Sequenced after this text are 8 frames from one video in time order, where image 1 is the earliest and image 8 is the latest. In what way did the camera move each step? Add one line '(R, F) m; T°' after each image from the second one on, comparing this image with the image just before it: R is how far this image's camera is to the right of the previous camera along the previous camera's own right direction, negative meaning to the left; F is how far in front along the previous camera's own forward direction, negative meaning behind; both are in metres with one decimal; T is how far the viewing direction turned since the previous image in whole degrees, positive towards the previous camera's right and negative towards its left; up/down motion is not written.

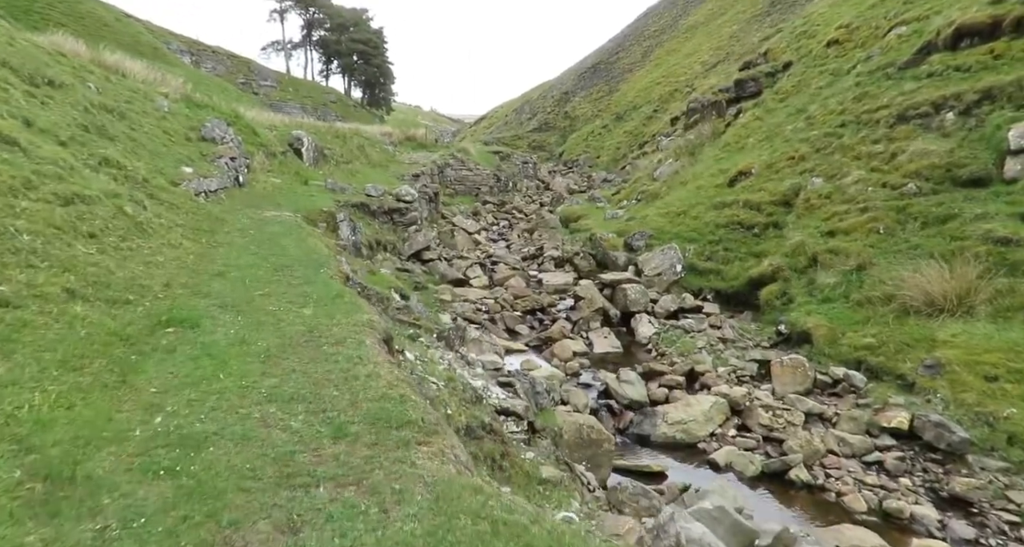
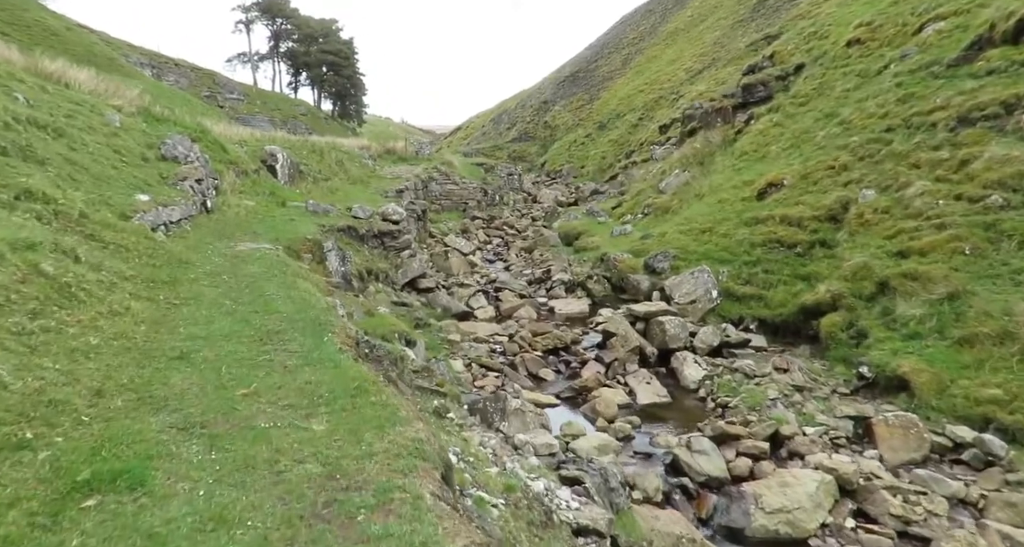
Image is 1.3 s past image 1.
(-1.8, +3.7) m; +2°
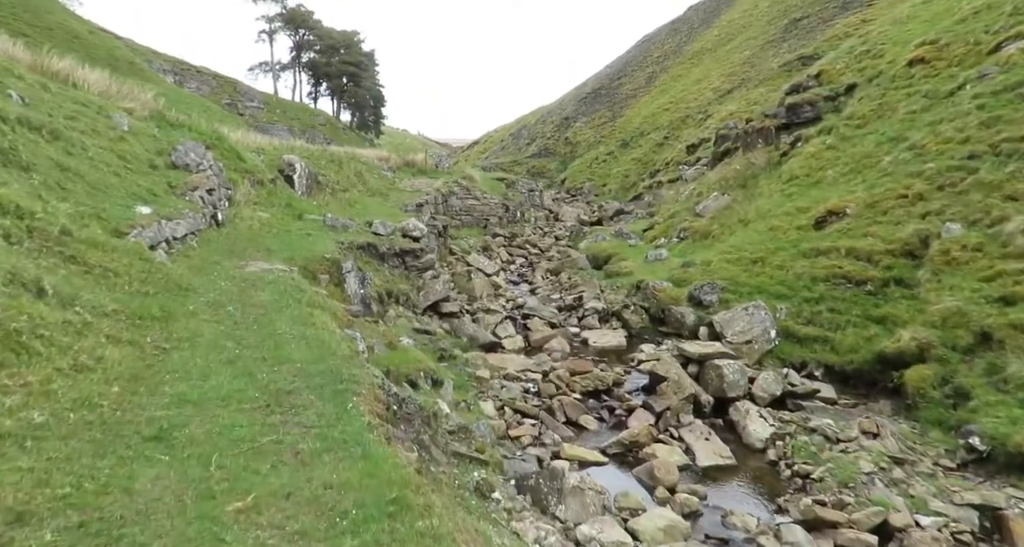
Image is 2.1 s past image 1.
(-1.0, +2.4) m; -1°
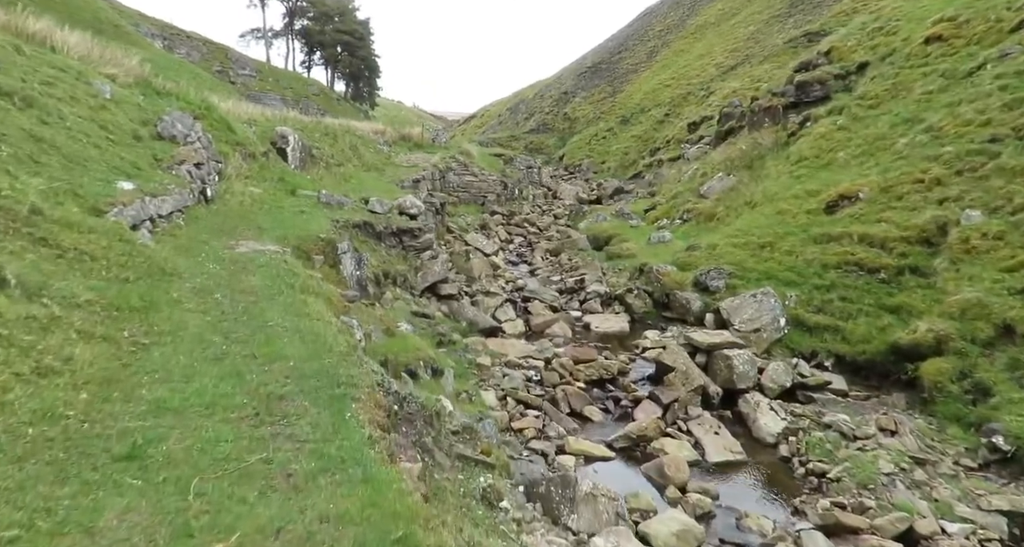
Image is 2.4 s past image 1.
(-0.3, +0.9) m; +1°
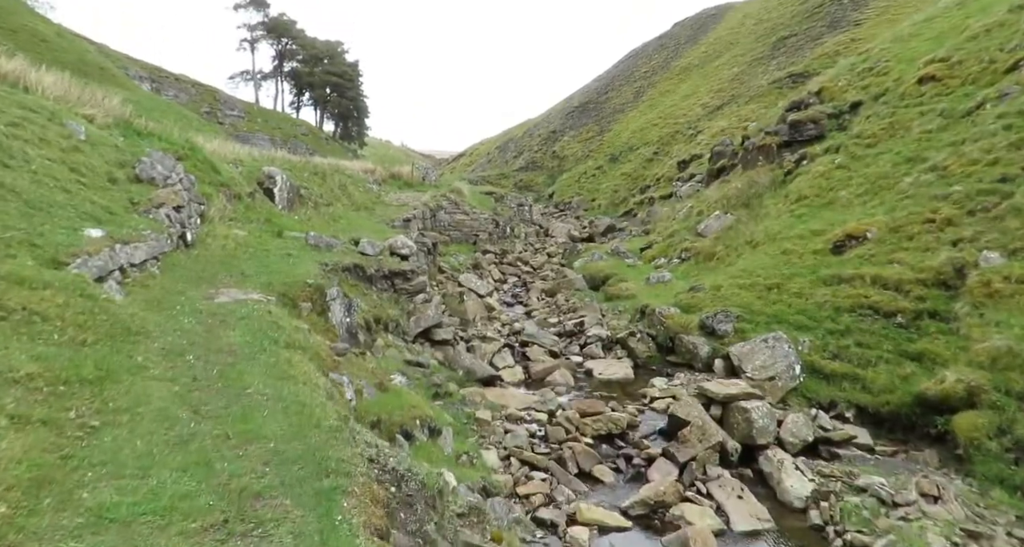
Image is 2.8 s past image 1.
(-0.4, +1.2) m; +1°
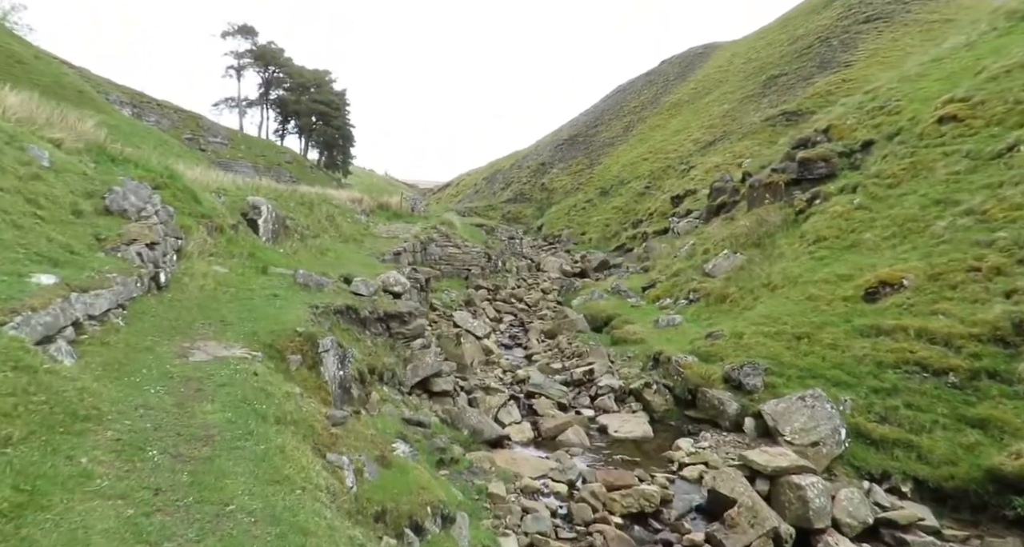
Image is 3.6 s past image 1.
(-1.2, +2.2) m; +2°
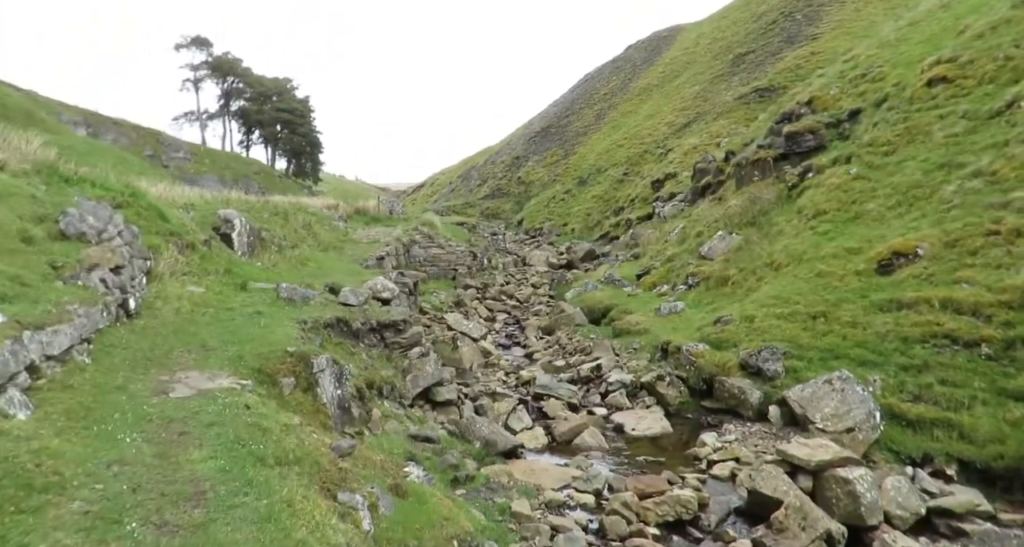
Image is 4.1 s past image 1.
(-0.8, +1.5) m; +2°
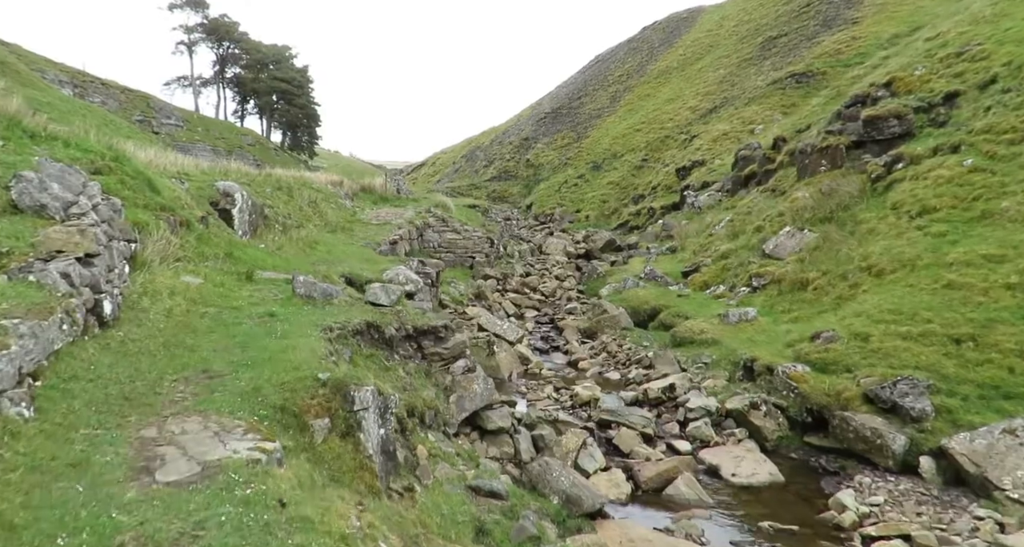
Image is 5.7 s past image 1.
(-2.8, +4.6) m; +1°
